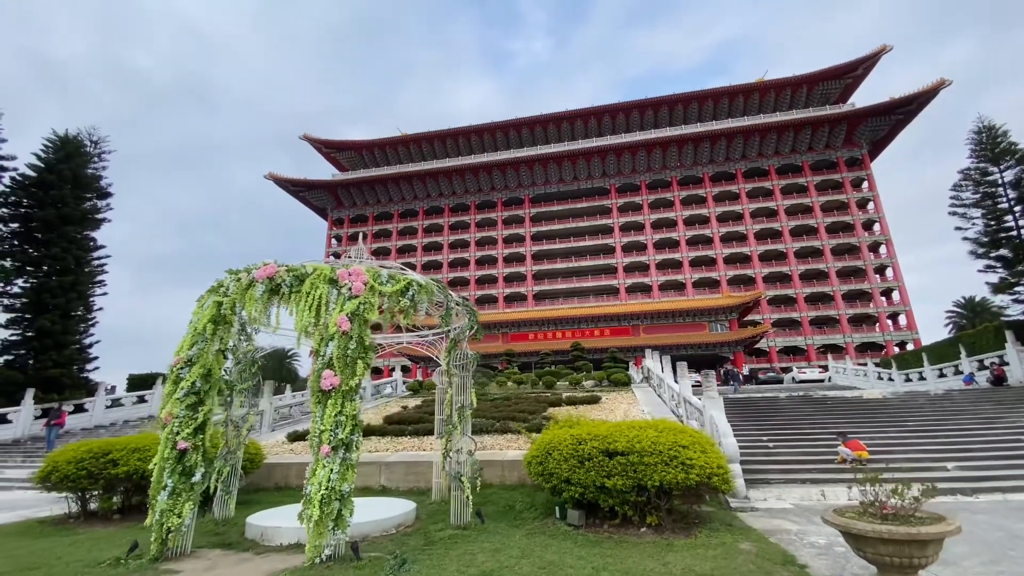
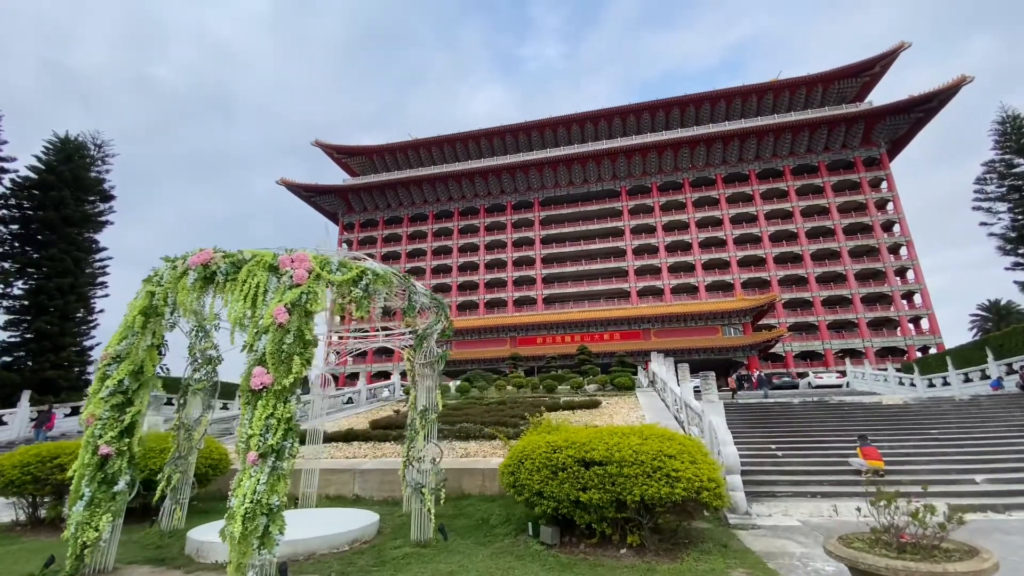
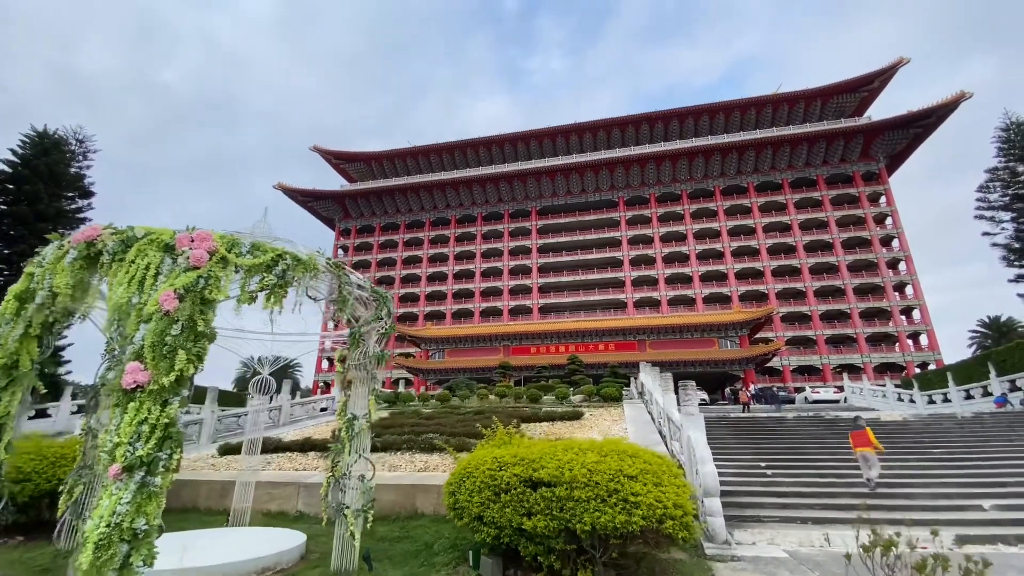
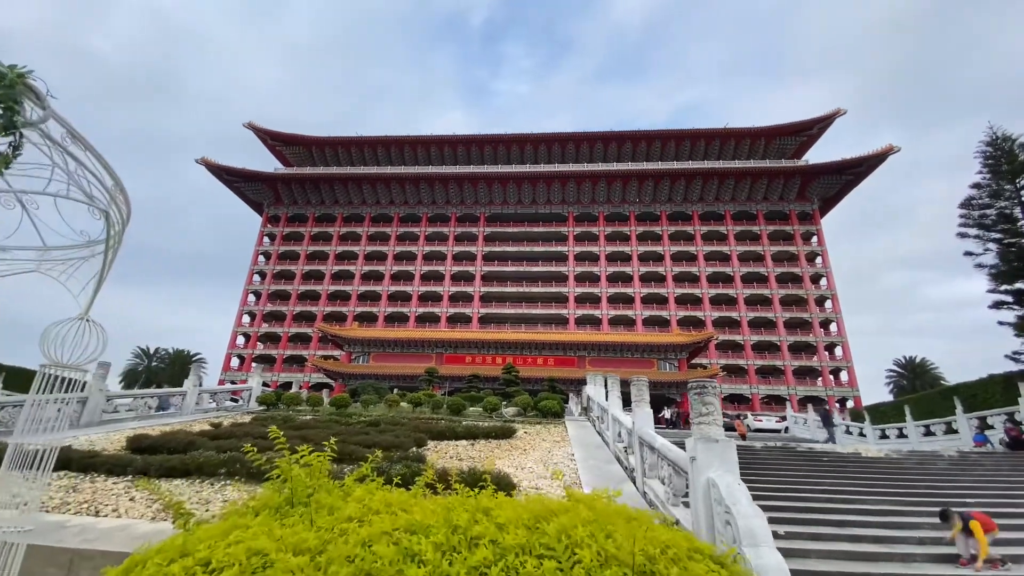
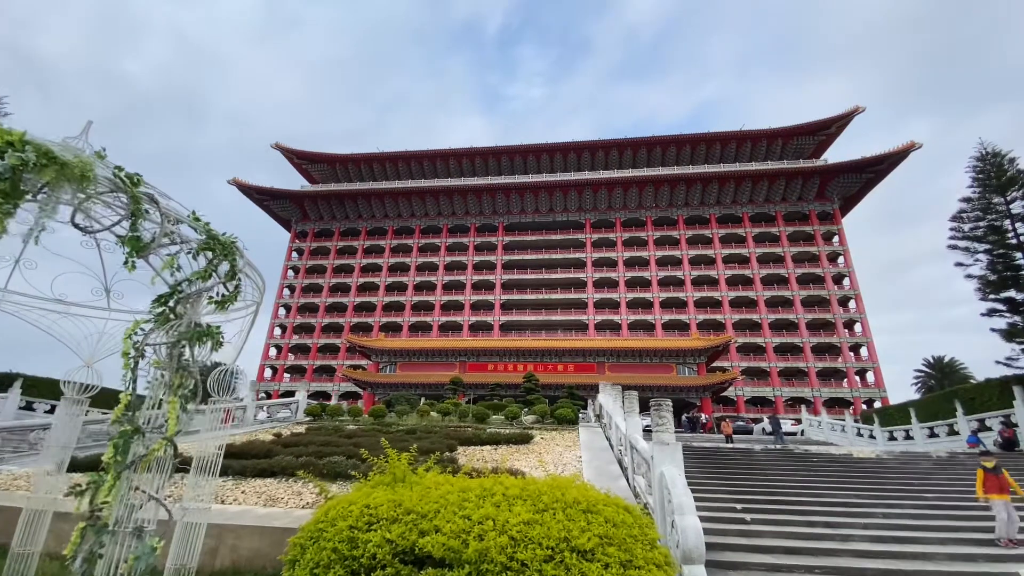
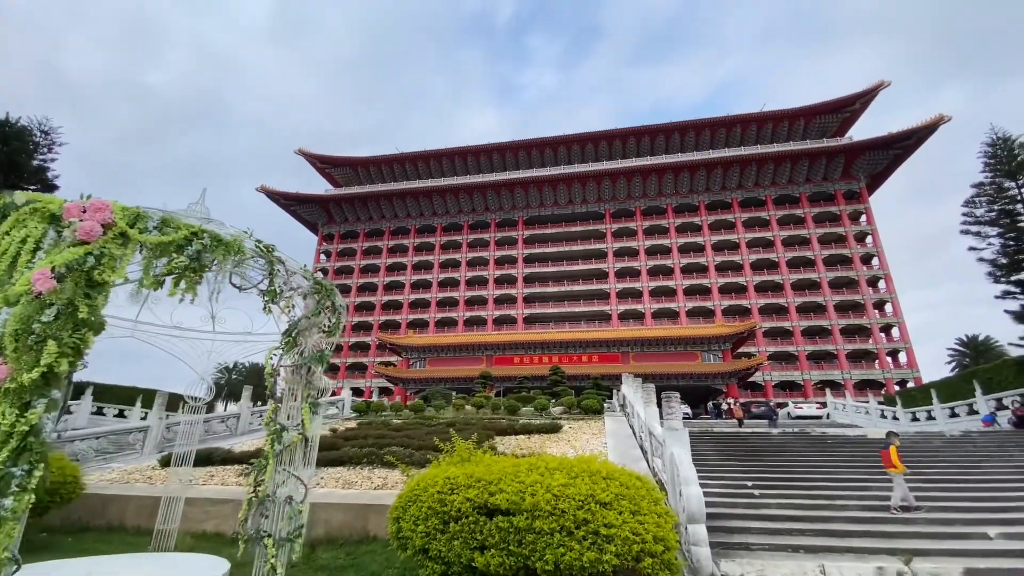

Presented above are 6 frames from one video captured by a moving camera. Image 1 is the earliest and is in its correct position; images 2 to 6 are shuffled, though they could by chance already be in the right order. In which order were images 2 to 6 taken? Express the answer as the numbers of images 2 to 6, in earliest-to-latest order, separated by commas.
2, 3, 6, 5, 4
